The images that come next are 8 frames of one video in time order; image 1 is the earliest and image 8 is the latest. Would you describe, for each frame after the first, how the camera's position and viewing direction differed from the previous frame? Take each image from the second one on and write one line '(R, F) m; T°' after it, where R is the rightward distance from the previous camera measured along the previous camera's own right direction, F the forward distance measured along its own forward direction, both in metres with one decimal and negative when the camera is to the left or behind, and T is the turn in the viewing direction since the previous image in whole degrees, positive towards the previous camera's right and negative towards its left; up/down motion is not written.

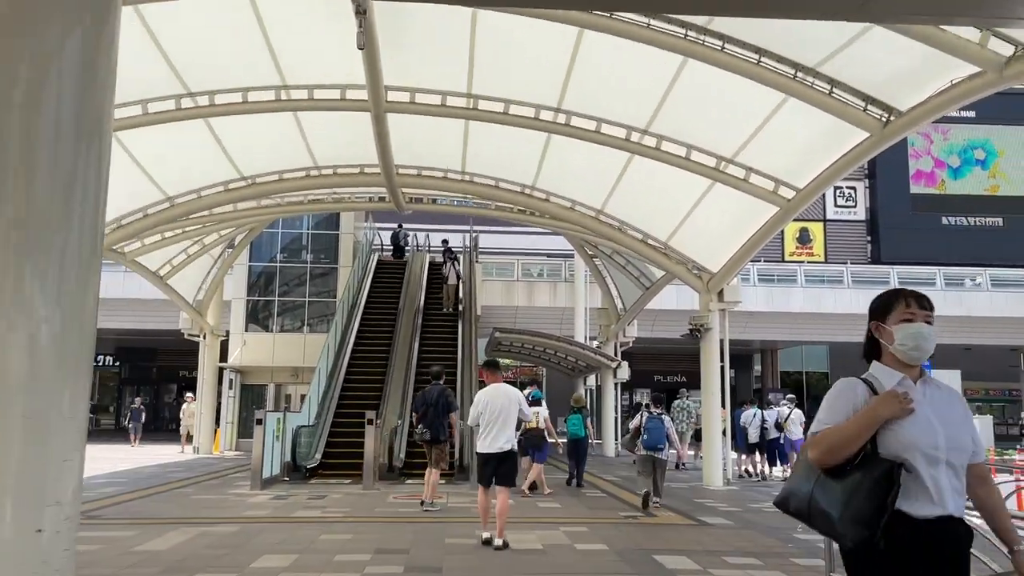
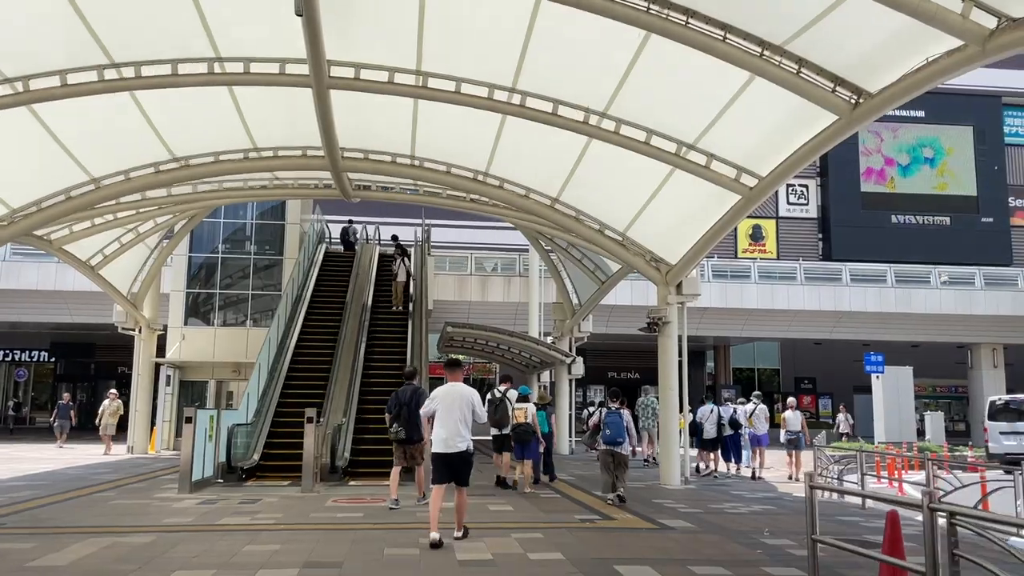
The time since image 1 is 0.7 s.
(0.0, +0.7) m; +3°
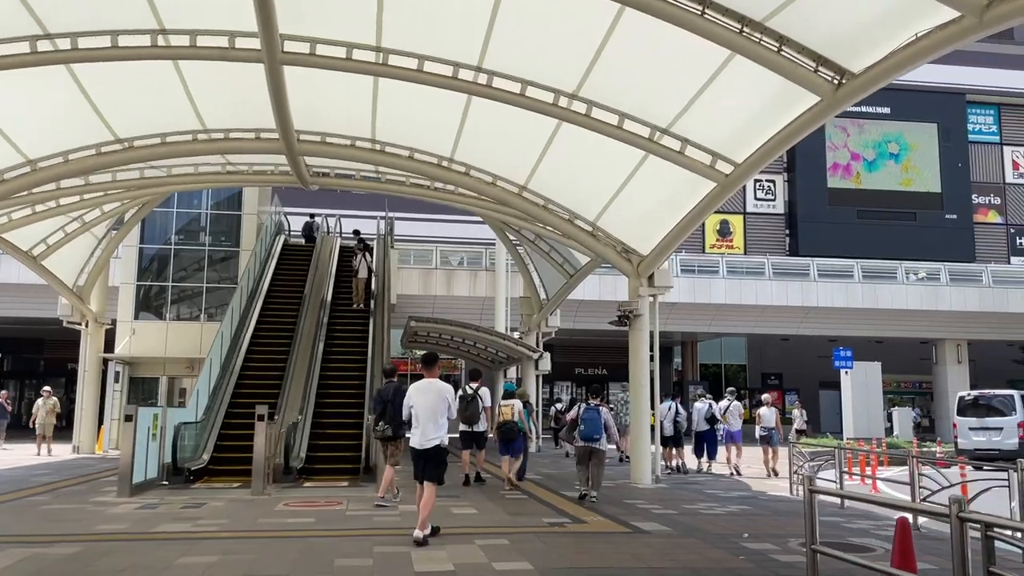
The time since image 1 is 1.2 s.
(0.0, +0.6) m; +2°
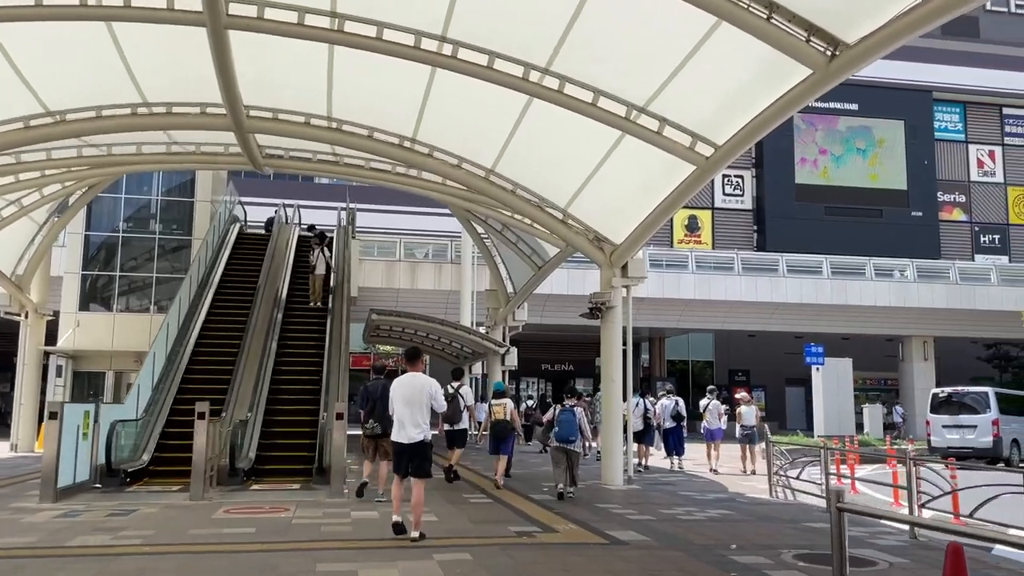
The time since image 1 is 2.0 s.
(0.0, +0.8) m; +2°
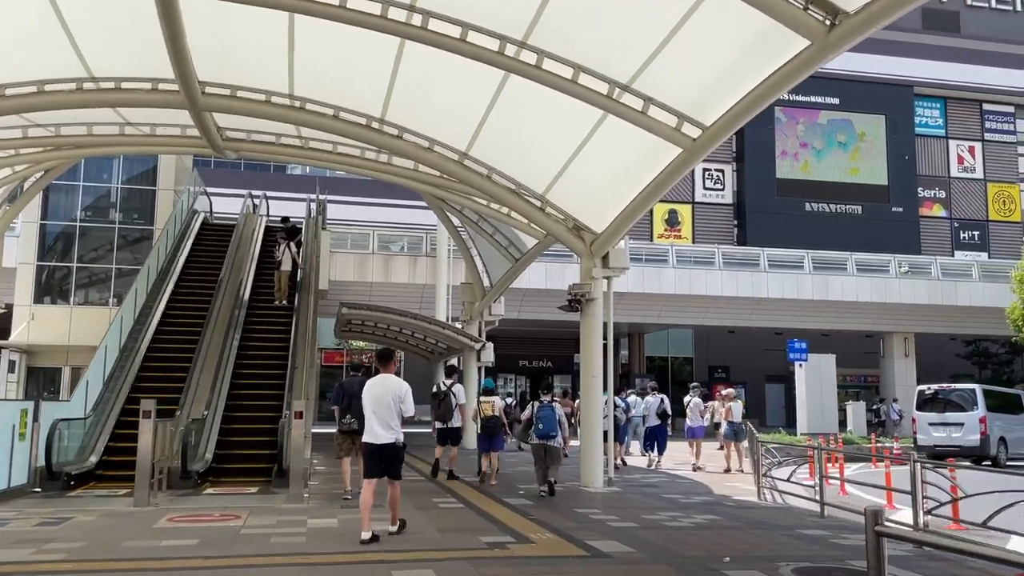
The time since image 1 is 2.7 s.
(+0.1, +0.7) m; +1°
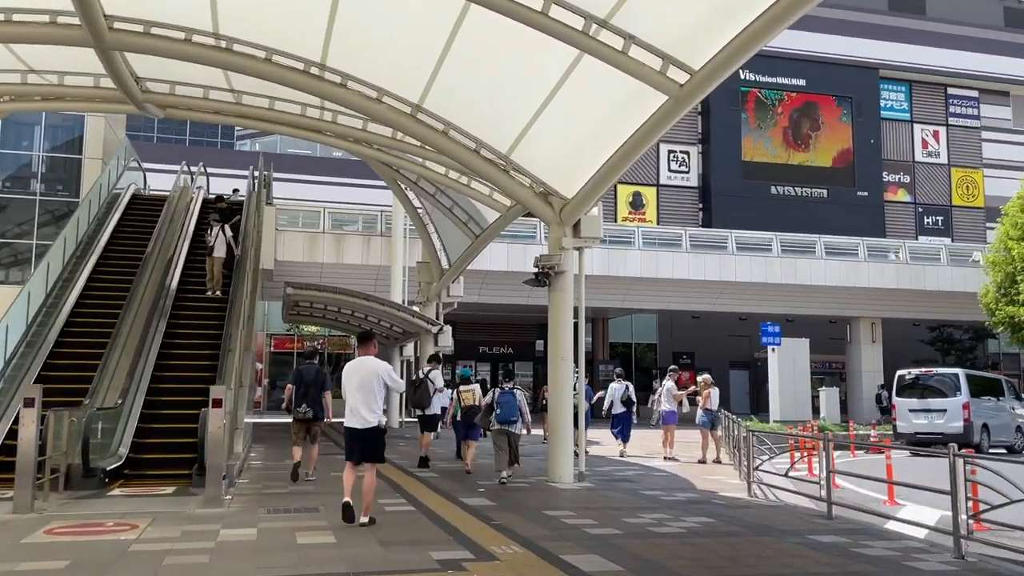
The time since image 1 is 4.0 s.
(0.0, +1.4) m; +3°
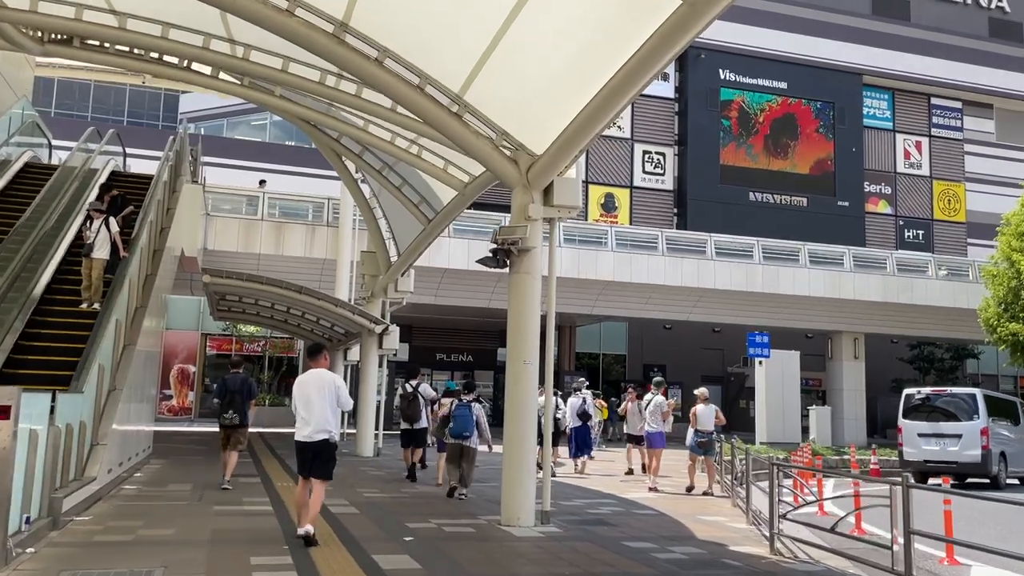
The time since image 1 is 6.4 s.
(+0.2, +2.6) m; +2°
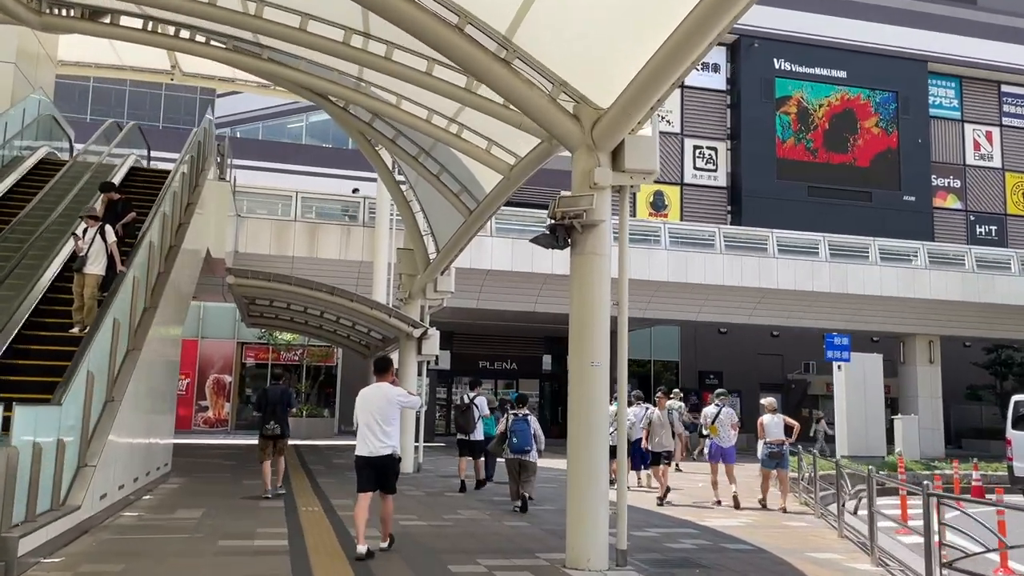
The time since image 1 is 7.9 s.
(-0.2, +1.6) m; -3°
